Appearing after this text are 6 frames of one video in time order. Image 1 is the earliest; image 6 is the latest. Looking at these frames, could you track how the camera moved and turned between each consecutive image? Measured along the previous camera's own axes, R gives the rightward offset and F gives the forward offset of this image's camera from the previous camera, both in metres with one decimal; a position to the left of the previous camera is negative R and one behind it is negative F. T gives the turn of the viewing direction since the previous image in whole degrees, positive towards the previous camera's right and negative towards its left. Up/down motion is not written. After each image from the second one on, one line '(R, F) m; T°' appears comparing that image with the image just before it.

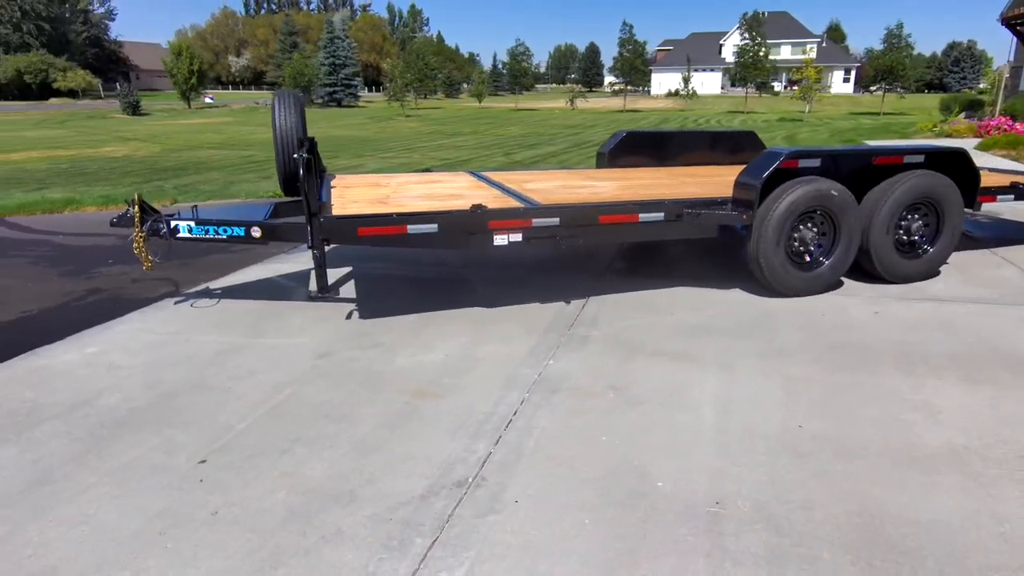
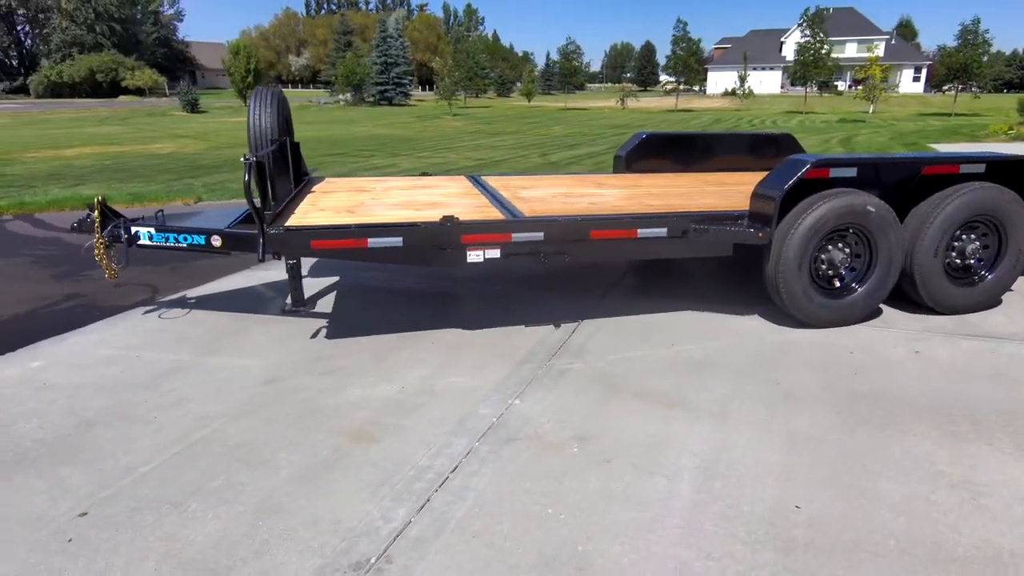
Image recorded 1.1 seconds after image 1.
(+0.5, +0.6) m; -4°
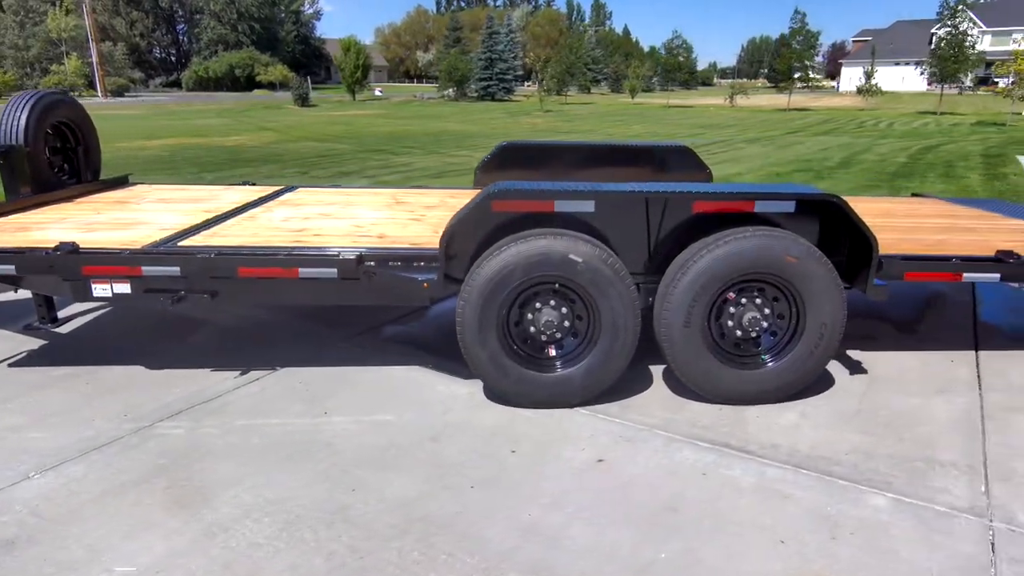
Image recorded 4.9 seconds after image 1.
(+2.8, +1.1) m; -11°
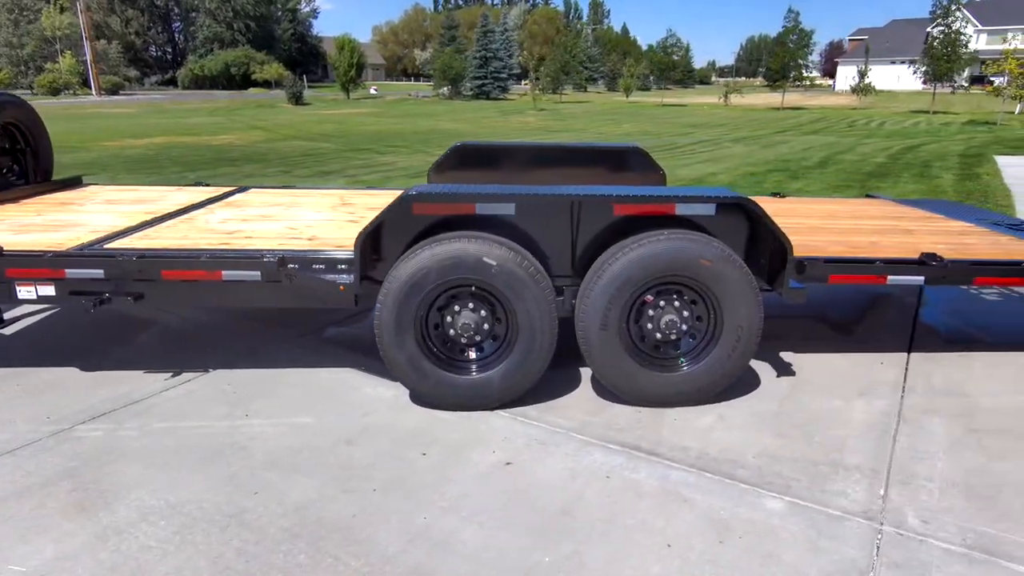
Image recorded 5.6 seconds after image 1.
(+0.4, 0.0) m; 0°
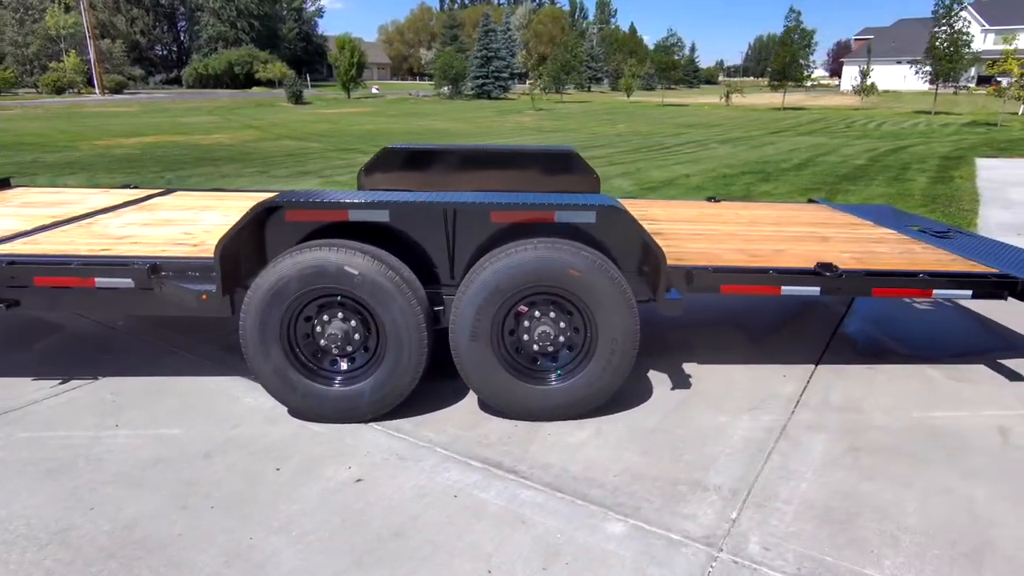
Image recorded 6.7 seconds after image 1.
(+0.7, +0.1) m; -1°
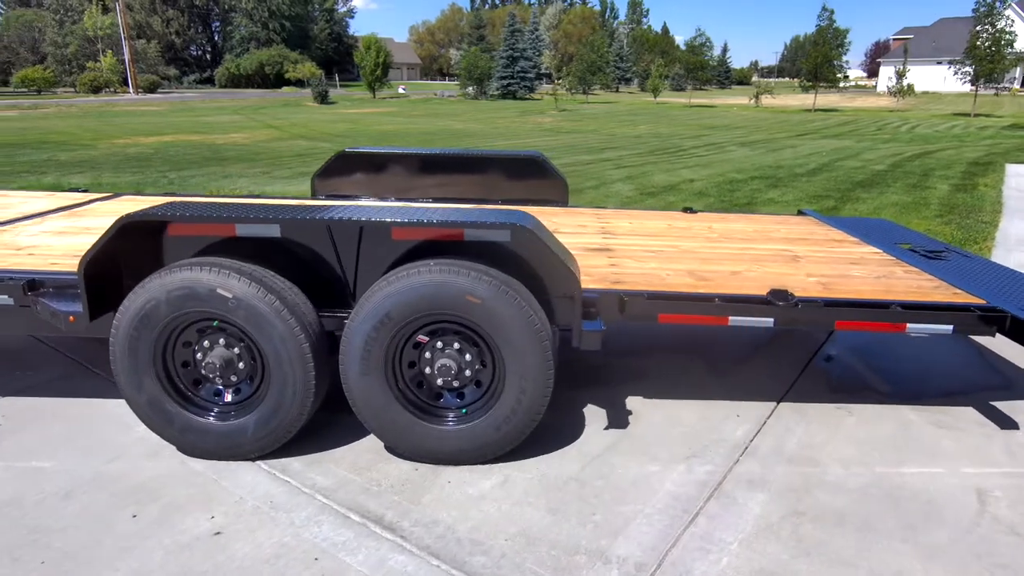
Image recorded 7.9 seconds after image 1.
(+0.6, +0.4) m; -3°
